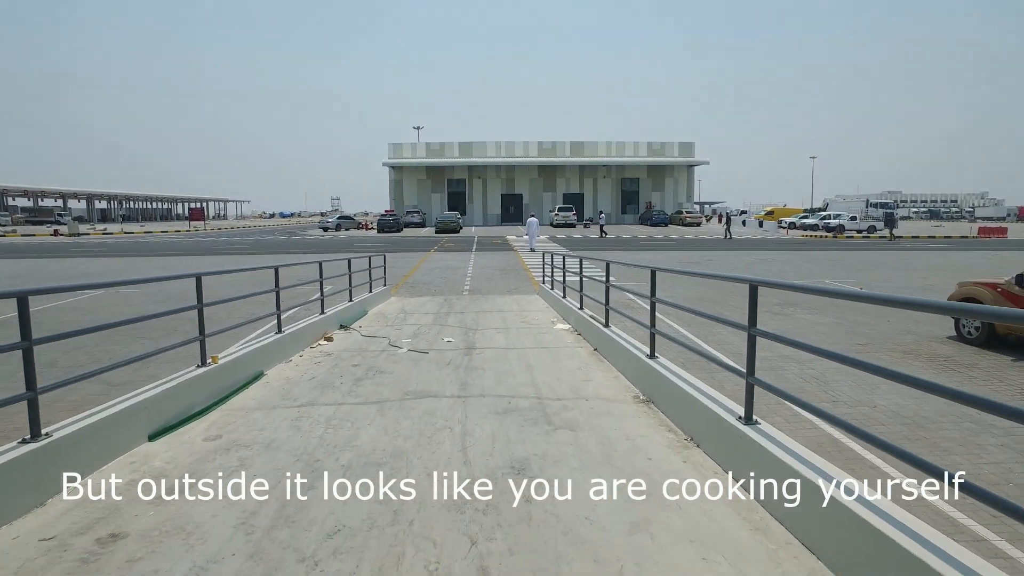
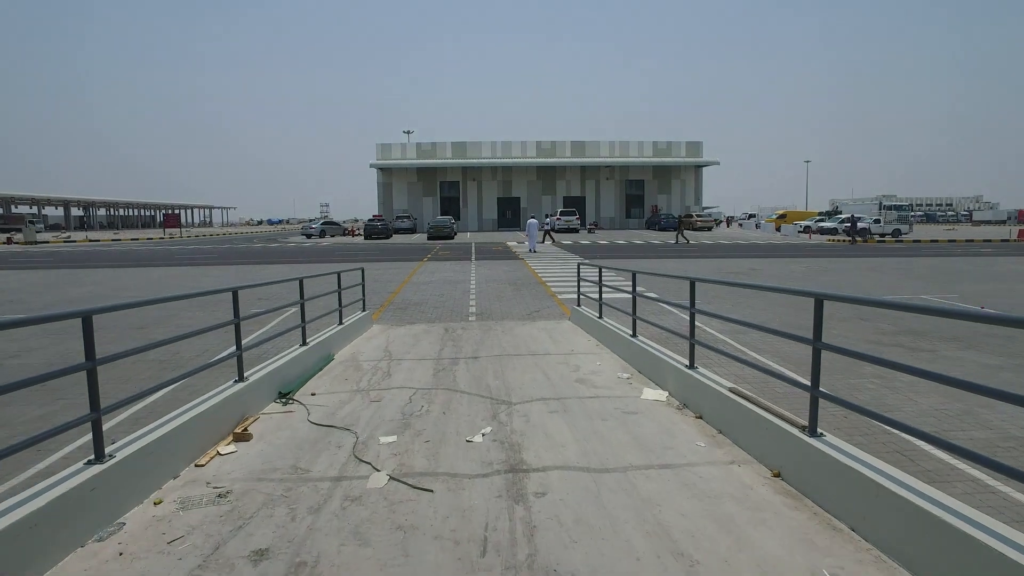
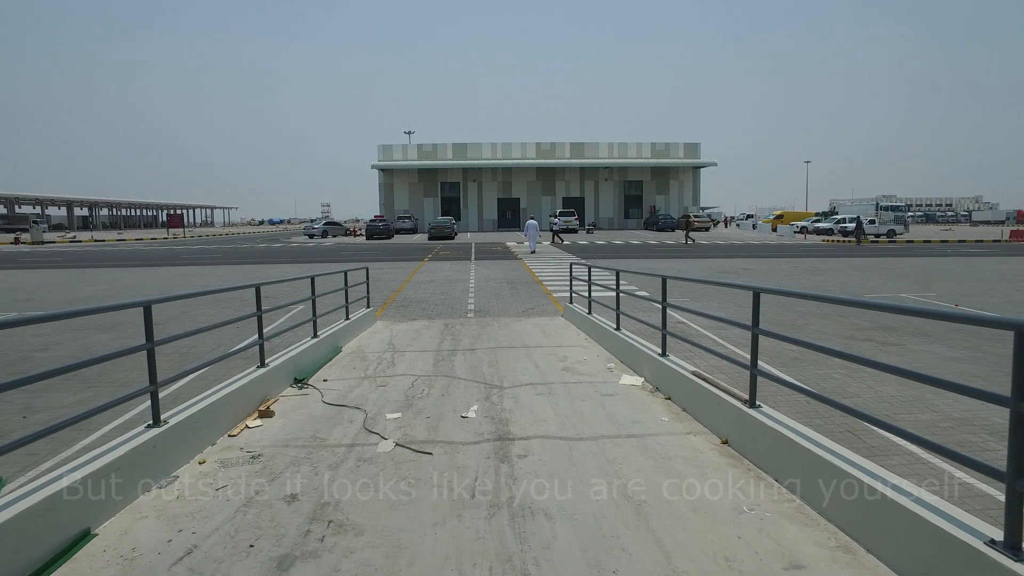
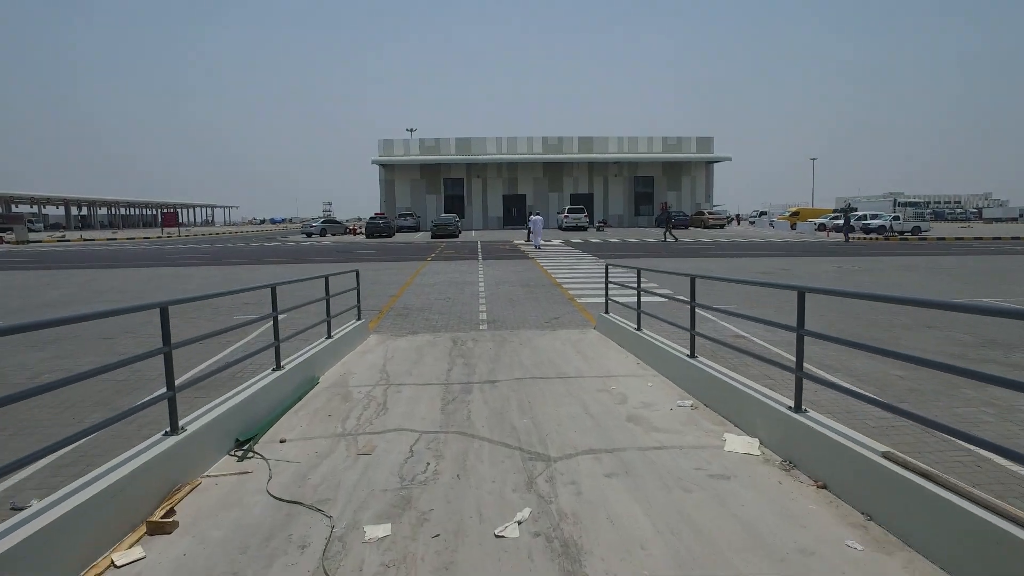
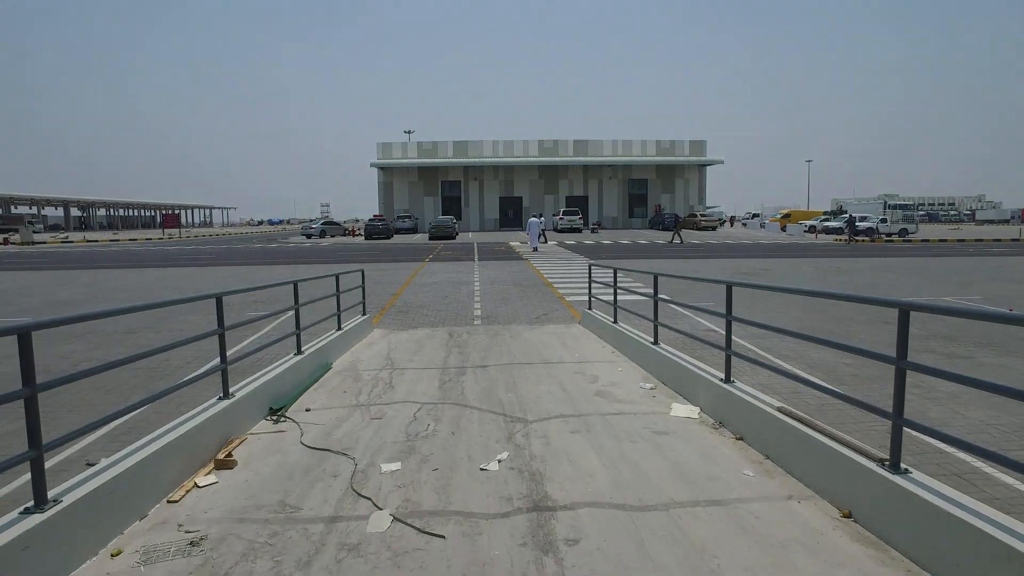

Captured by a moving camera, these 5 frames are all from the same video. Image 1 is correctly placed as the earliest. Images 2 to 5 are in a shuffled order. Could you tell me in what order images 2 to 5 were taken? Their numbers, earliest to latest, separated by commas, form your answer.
3, 2, 5, 4
